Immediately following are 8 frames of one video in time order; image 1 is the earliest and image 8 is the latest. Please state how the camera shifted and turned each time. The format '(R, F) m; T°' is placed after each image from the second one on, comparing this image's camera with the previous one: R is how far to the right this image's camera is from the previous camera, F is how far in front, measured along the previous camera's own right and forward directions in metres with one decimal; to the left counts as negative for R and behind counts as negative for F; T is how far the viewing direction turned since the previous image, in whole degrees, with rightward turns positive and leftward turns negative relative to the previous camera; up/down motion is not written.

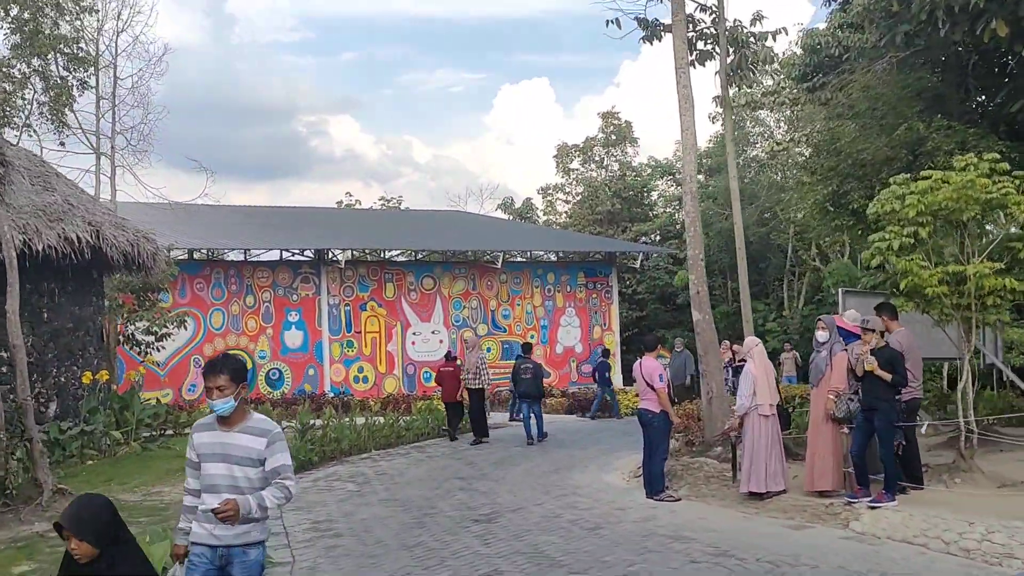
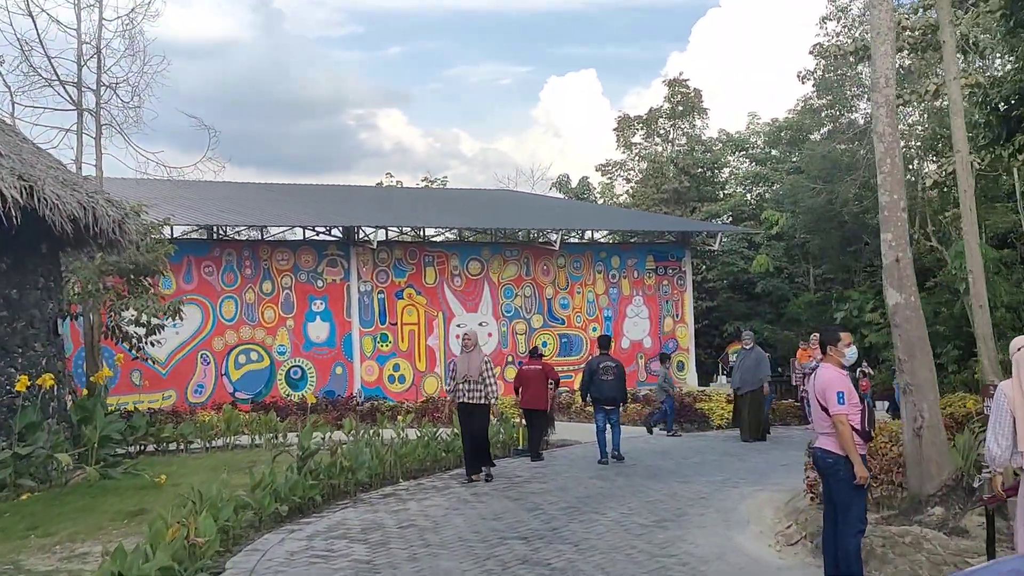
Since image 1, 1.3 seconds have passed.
(-0.2, +3.1) m; -2°
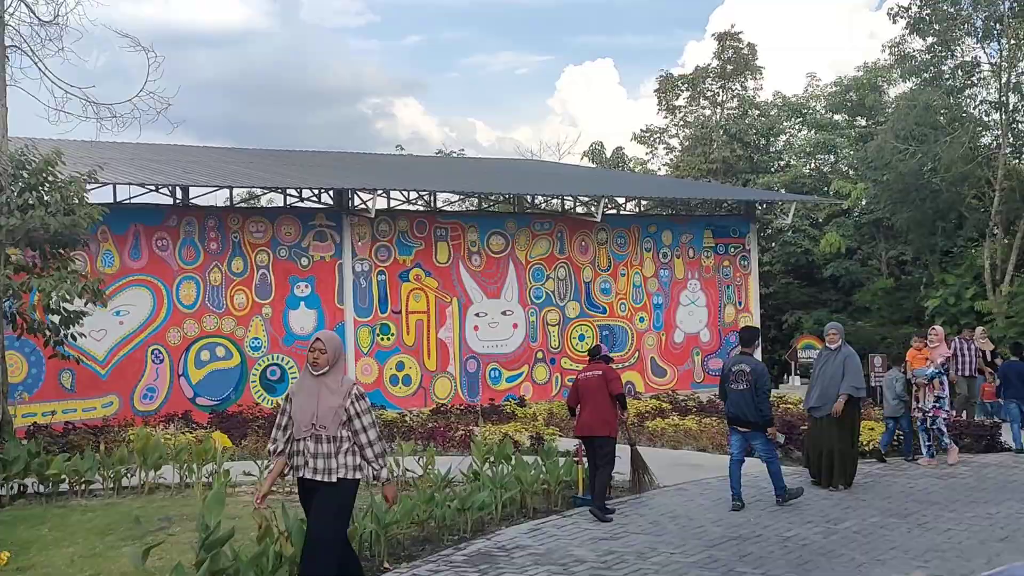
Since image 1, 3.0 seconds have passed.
(-0.2, +3.7) m; -1°
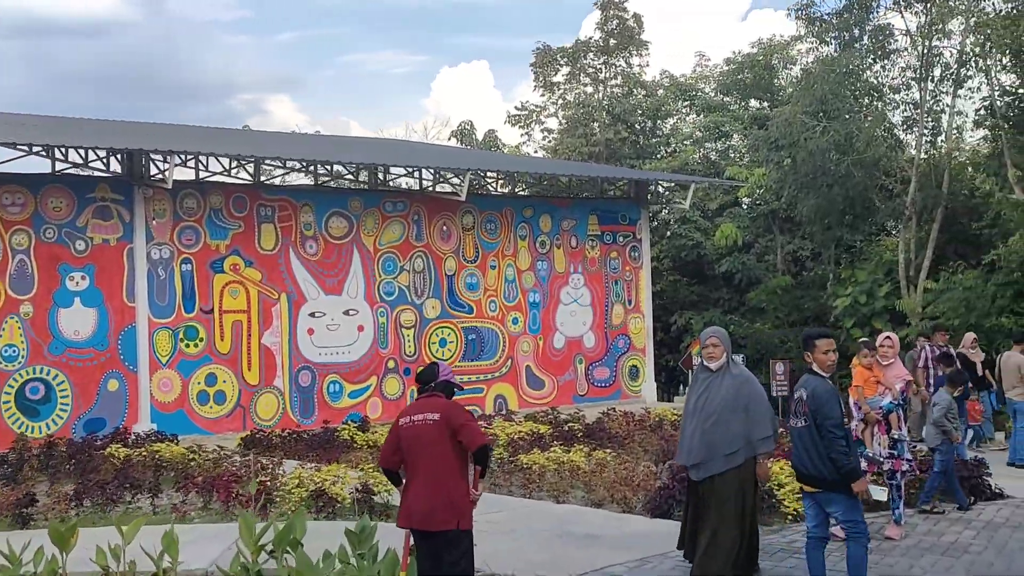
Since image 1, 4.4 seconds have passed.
(+0.4, +3.0) m; +7°
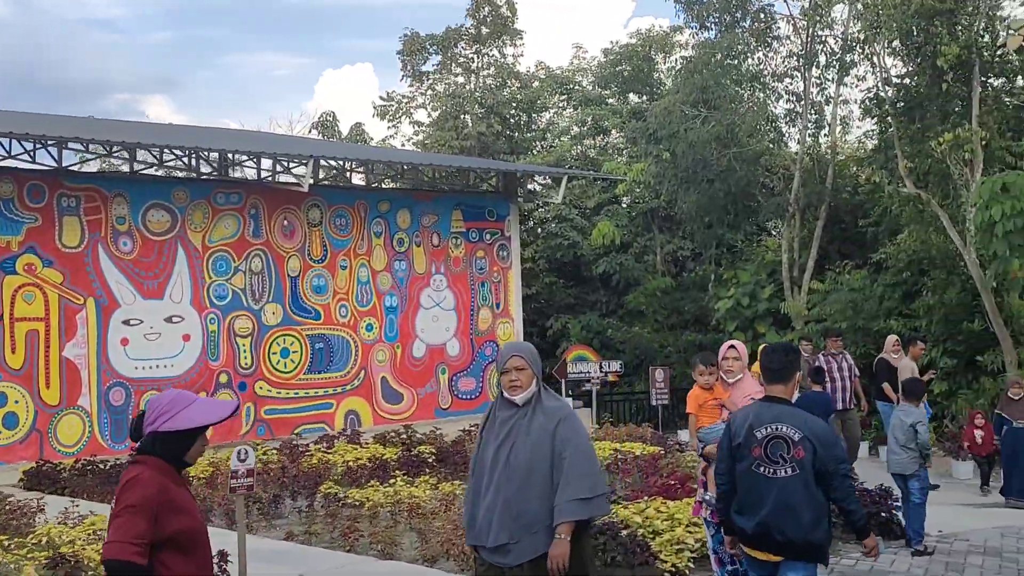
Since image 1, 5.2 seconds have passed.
(+0.4, +1.4) m; +6°
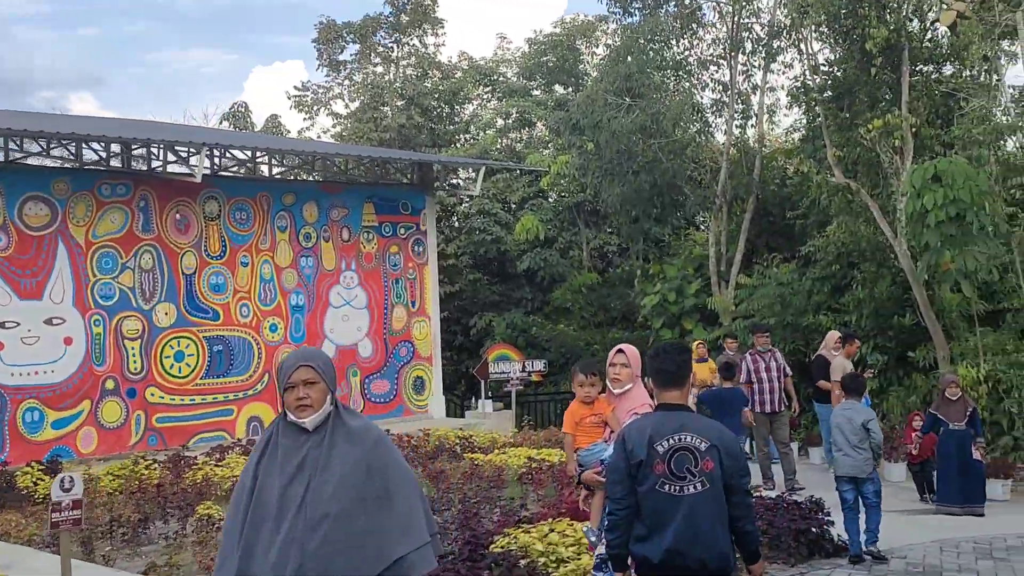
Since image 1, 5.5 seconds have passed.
(+0.2, +0.7) m; +3°
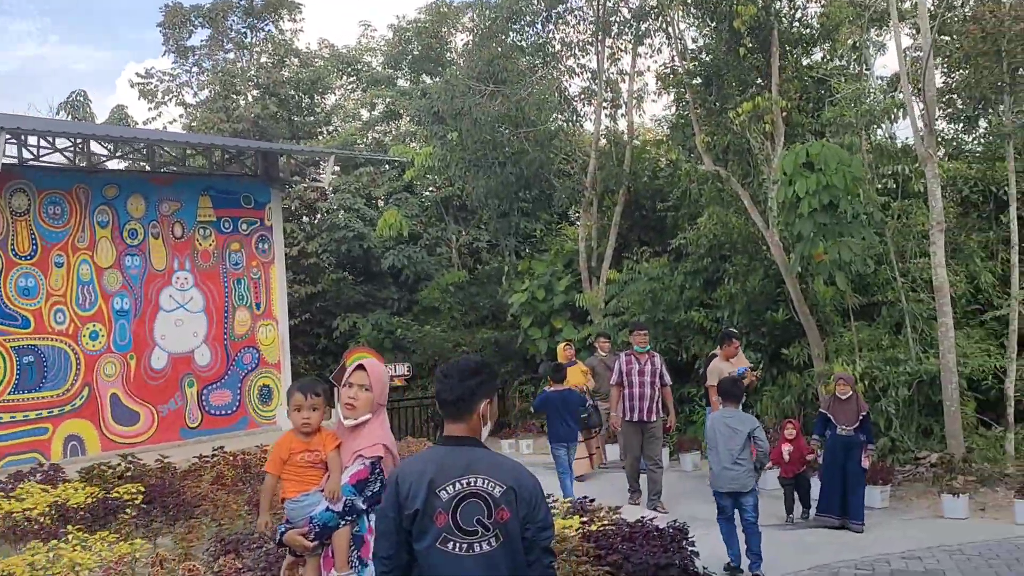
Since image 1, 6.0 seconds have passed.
(+0.4, +0.9) m; +6°
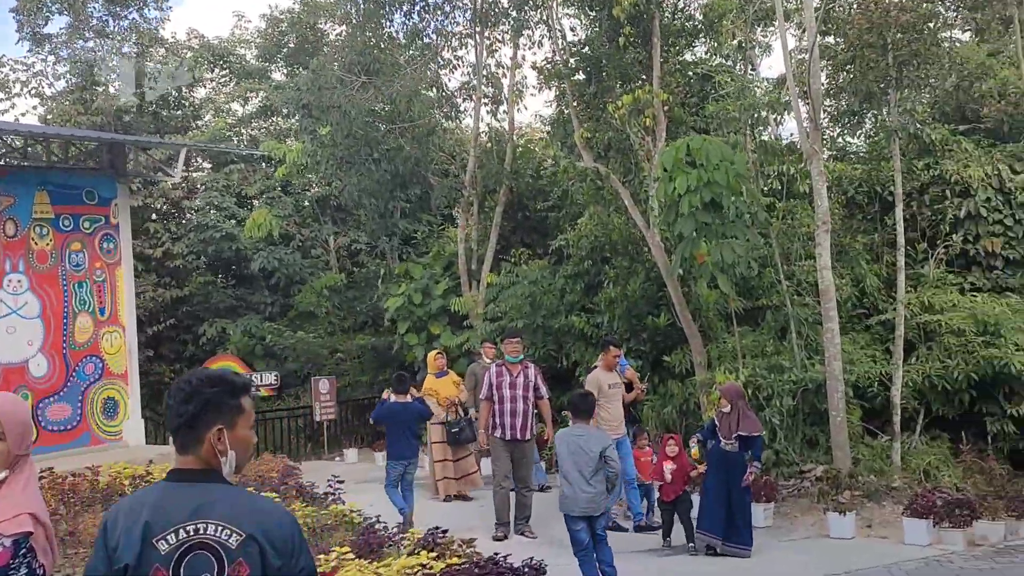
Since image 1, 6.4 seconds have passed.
(+0.3, +0.7) m; +5°
